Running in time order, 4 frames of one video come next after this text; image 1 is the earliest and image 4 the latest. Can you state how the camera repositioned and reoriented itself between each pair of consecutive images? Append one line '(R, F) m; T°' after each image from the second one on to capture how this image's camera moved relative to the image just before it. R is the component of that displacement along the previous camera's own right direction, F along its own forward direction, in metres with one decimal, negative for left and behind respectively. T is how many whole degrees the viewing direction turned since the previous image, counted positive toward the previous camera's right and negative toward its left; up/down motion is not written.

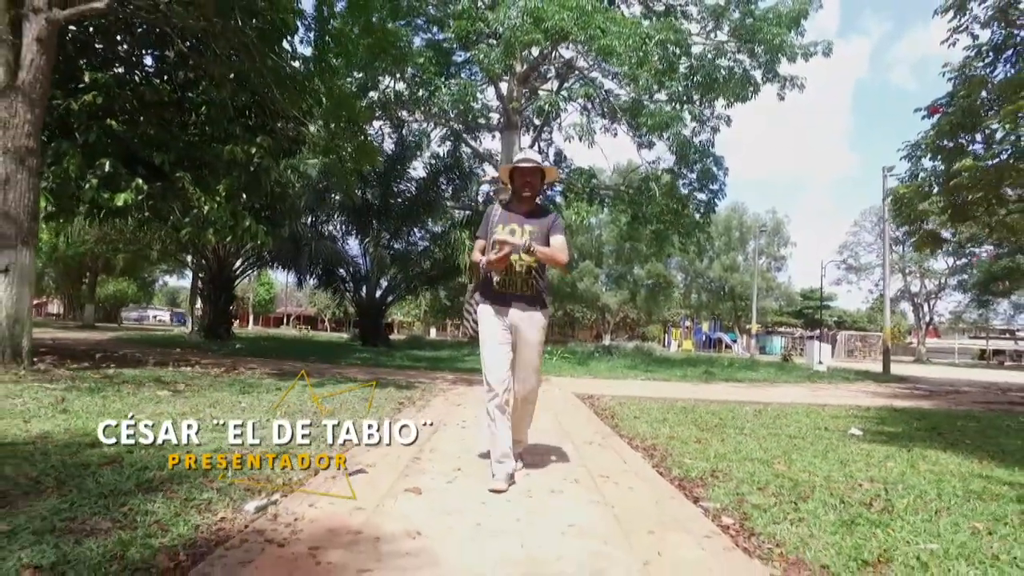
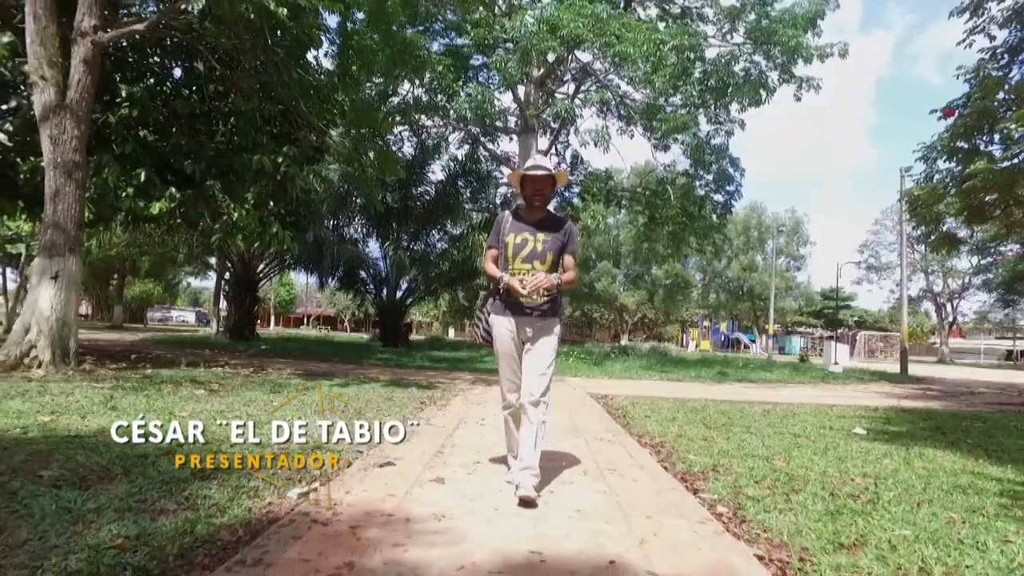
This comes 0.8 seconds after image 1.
(0.0, -0.3) m; -1°
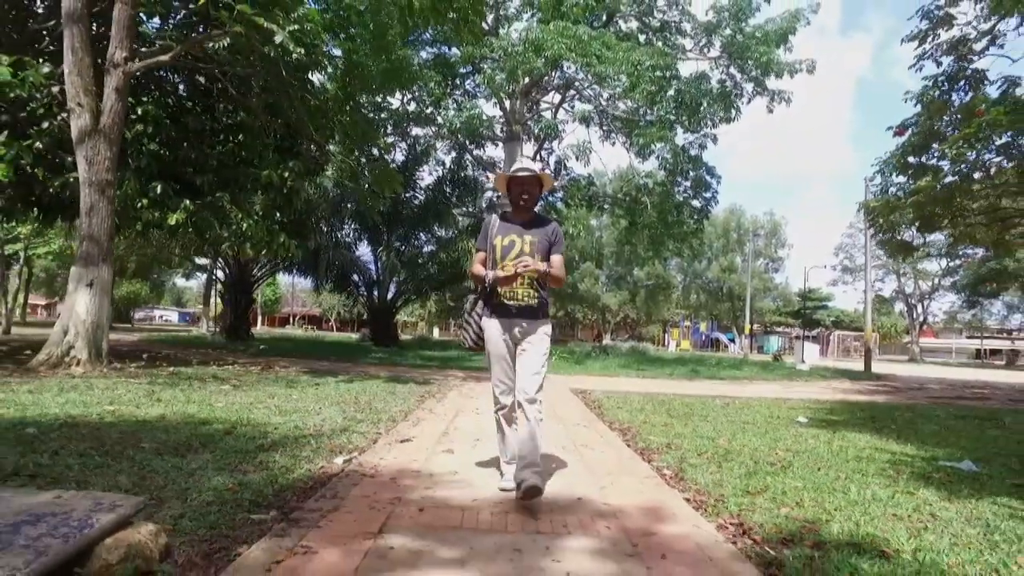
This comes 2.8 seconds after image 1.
(-0.1, -1.0) m; +1°
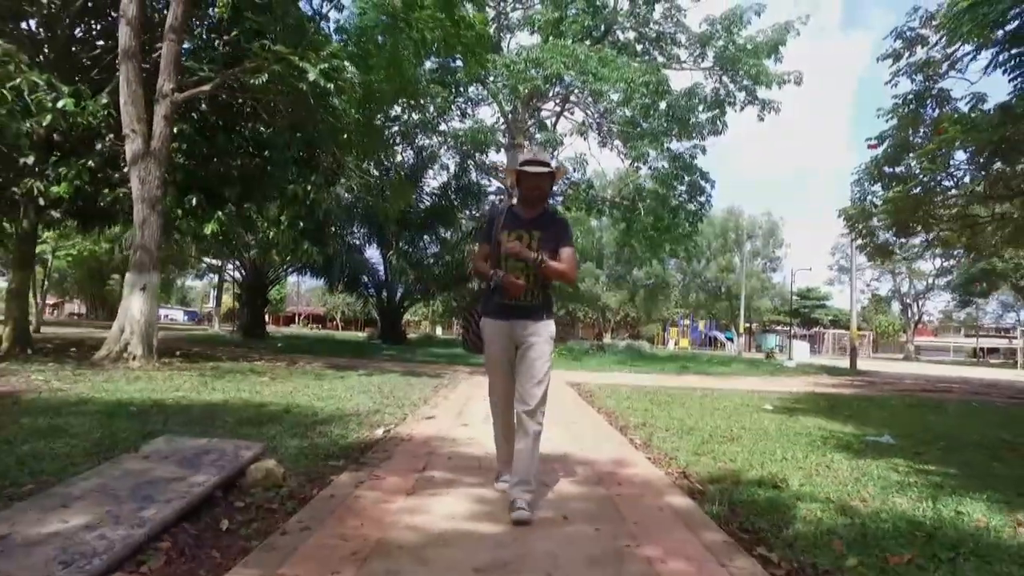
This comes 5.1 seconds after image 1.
(0.0, -1.2) m; 0°
